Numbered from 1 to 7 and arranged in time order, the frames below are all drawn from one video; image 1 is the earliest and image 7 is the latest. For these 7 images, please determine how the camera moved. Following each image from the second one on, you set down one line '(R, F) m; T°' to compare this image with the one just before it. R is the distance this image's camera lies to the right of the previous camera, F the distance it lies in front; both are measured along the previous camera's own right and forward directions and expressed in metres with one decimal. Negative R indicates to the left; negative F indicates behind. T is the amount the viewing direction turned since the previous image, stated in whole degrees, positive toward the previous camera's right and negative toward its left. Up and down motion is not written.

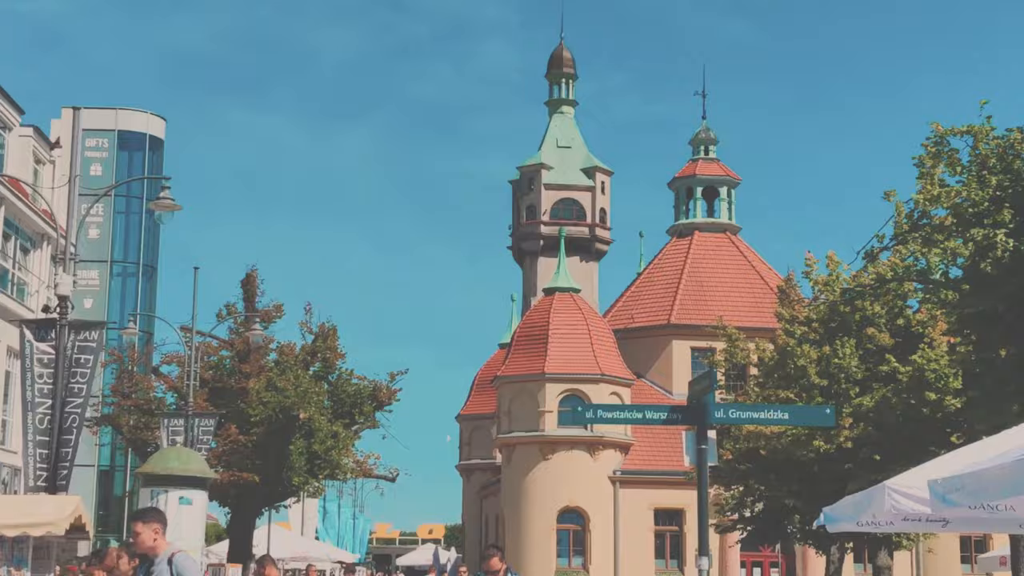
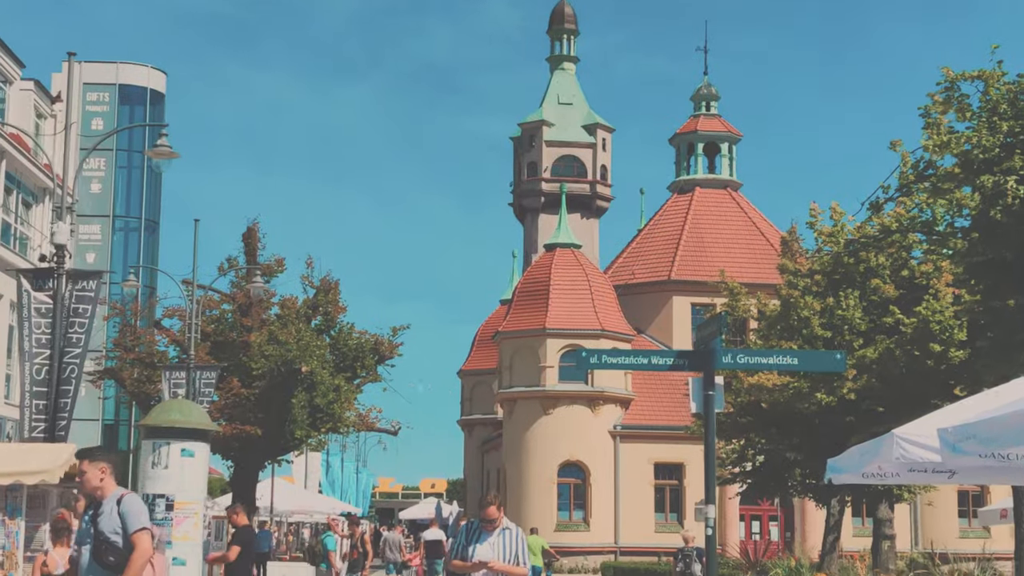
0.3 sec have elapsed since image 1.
(0.0, -0.9) m; 0°
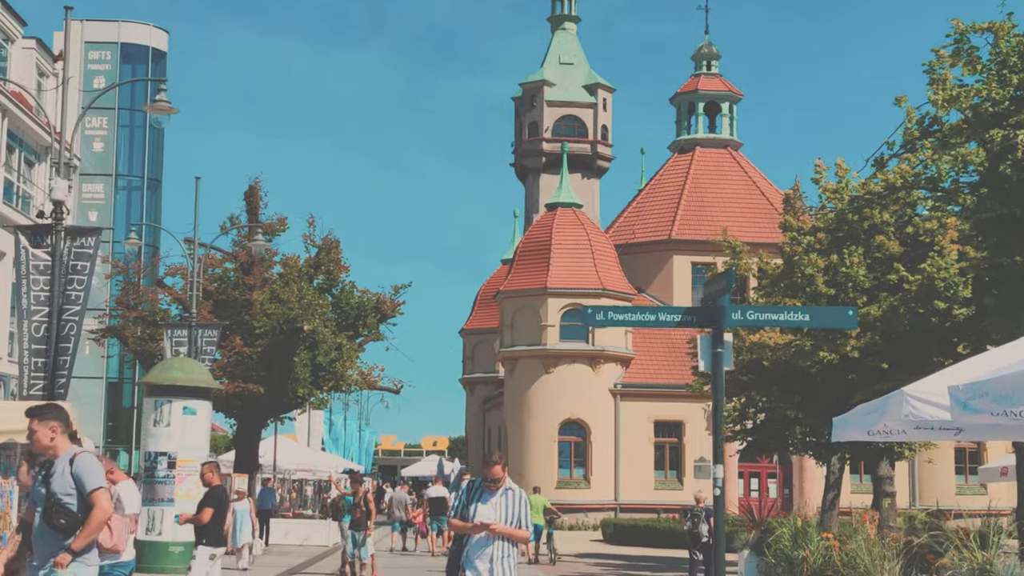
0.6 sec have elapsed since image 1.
(0.0, +0.1) m; 0°
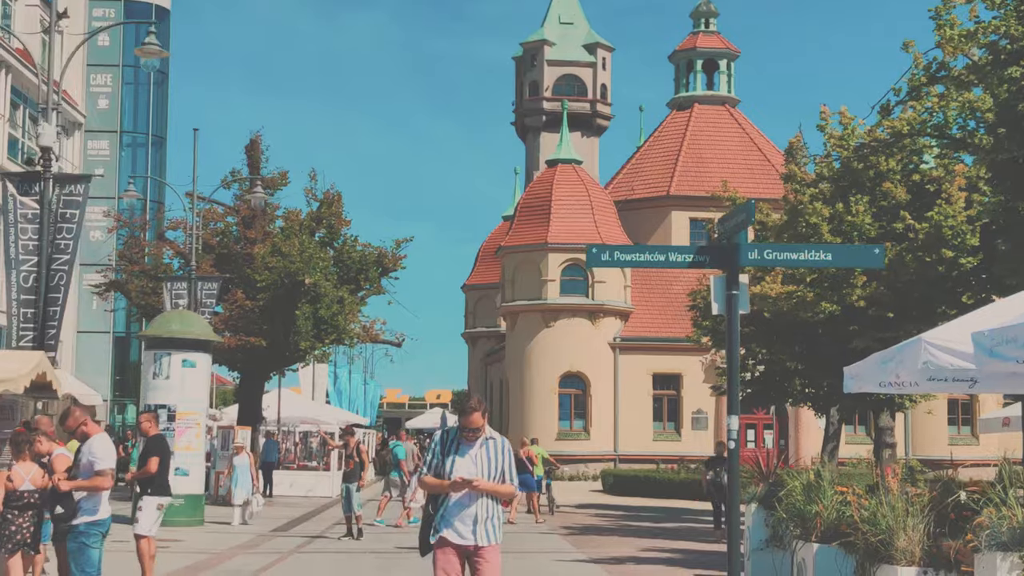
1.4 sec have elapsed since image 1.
(0.0, +0.3) m; 0°
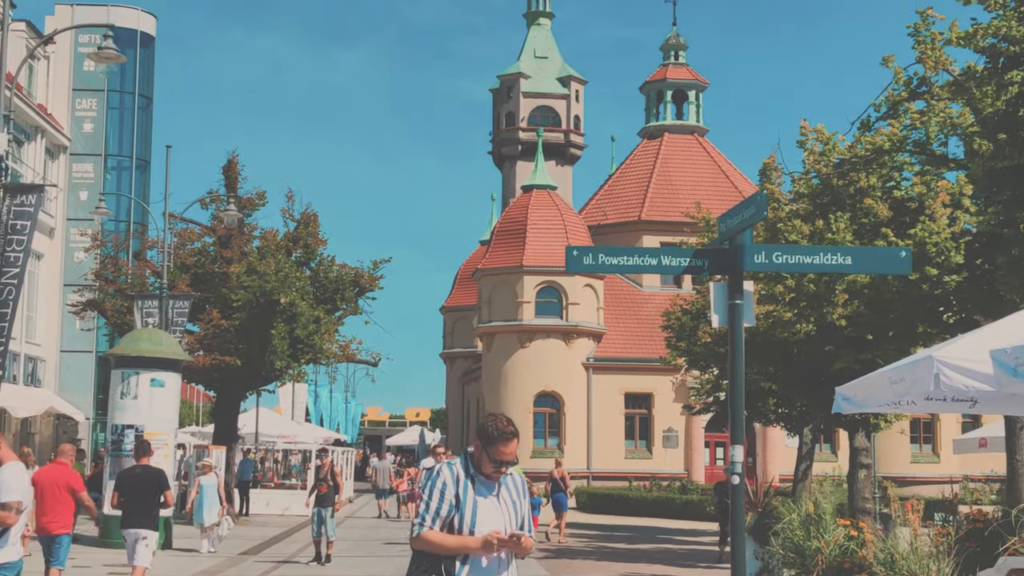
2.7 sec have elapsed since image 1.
(0.0, +0.6) m; +1°
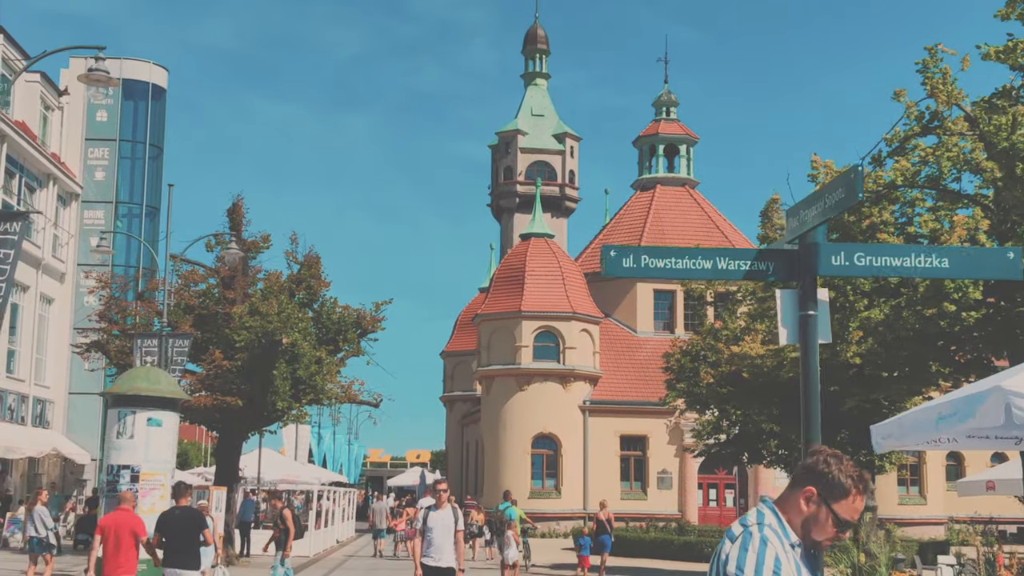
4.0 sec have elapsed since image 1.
(+0.4, -3.8) m; 0°
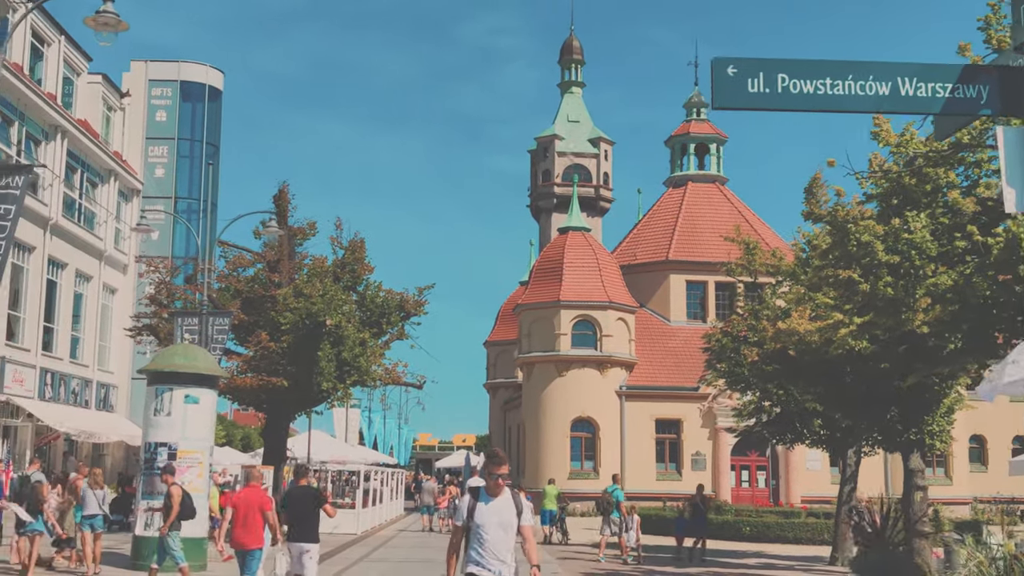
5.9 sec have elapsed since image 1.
(+0.2, -4.6) m; -2°
